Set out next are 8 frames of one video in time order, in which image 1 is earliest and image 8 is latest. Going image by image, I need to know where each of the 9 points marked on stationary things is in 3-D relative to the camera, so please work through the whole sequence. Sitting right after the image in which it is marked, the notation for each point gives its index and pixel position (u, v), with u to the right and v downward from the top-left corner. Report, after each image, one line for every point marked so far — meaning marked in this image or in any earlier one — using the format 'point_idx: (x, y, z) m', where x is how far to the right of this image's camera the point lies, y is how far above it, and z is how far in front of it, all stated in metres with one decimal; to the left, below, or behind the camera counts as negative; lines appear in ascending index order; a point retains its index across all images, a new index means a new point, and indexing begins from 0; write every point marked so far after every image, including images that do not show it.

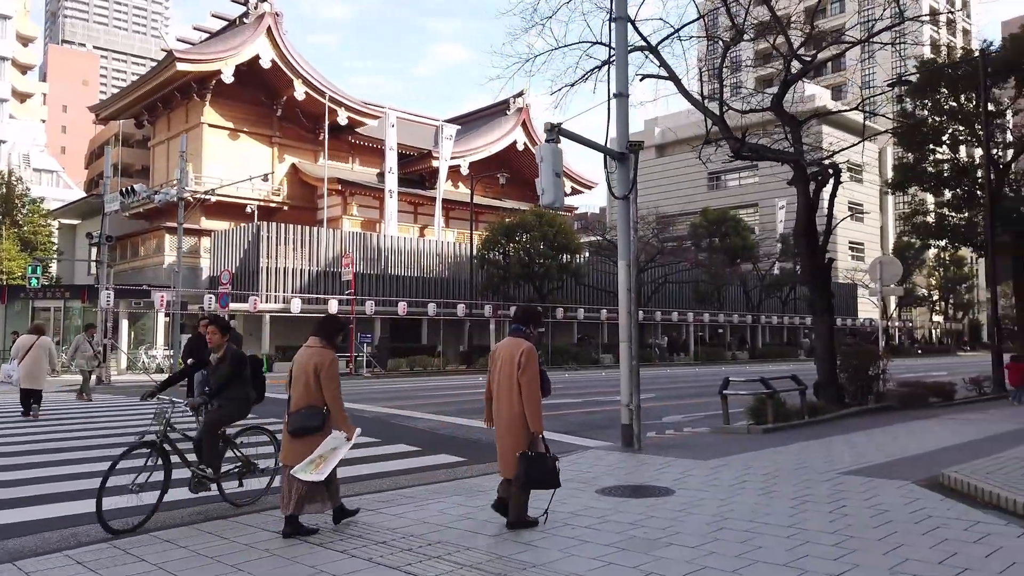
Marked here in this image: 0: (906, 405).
0: (+8.4, -2.5, +15.9) m
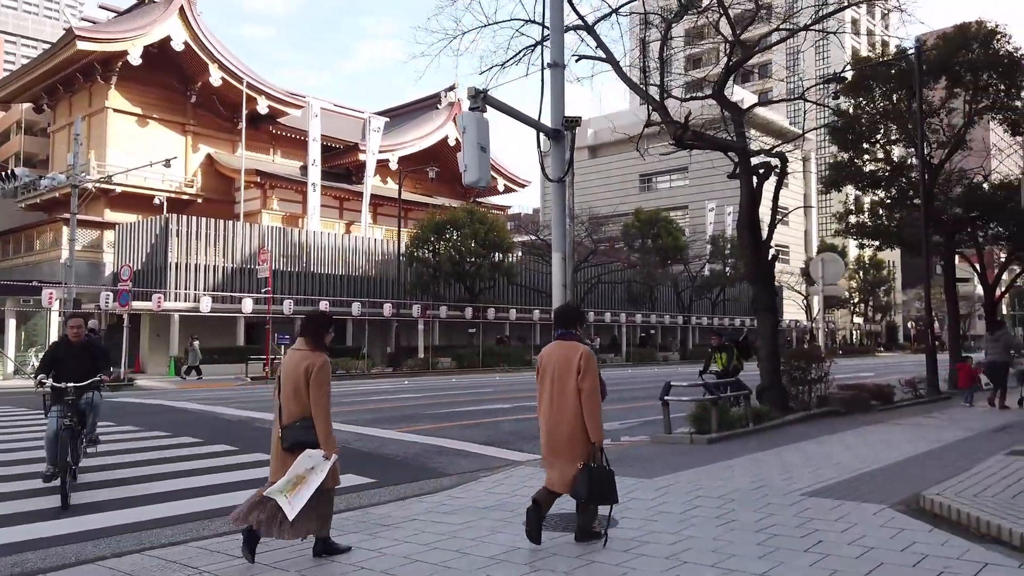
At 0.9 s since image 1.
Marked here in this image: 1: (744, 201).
0: (+6.8, -2.5, +15.2) m
1: (+4.4, +1.7, +14.2) m
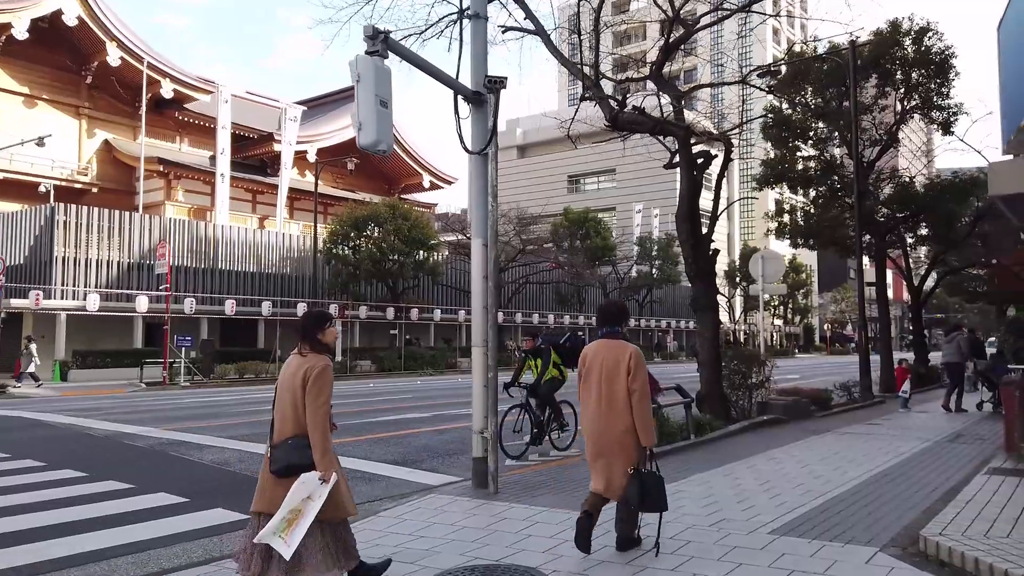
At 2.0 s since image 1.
0: (+5.3, -2.4, +14.3) m
1: (+3.0, +1.7, +13.0) m
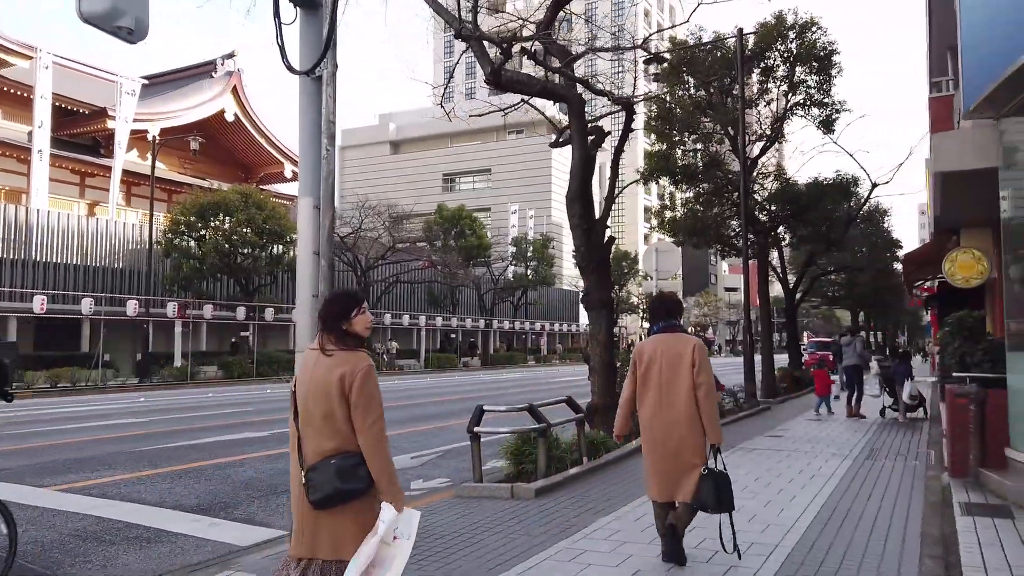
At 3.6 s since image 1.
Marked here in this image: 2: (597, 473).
0: (+3.0, -2.4, +12.7) m
1: (+0.9, +1.8, +11.0) m
2: (+1.0, -2.2, +9.0) m
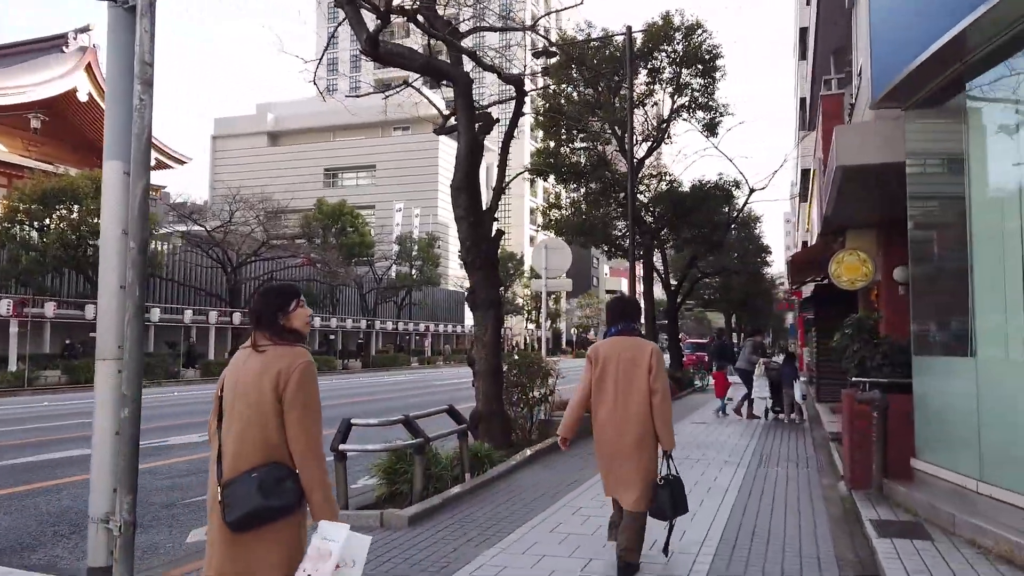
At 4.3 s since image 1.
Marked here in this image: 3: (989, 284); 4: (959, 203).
0: (+1.0, -2.4, +12.0) m
1: (-0.7, +1.8, +10.1) m
2: (-0.3, -2.2, +8.1) m
3: (+3.8, 0.0, +5.9) m
4: (+3.9, +0.7, +6.4) m
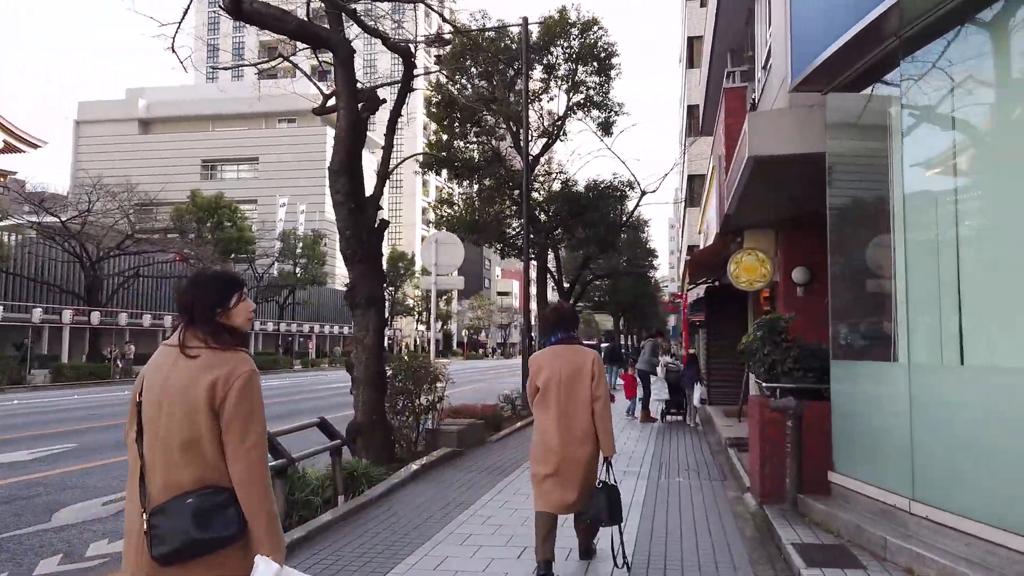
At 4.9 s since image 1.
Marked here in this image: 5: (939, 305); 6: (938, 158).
0: (-0.7, -2.3, +11.1) m
1: (-2.1, +1.9, +8.9) m
2: (-1.5, -2.1, +7.0) m
3: (+2.9, 0.0, +5.5) m
4: (+3.0, +0.7, +6.0) m
5: (+2.9, -0.1, +5.0) m
6: (+3.0, +0.9, +5.3) m
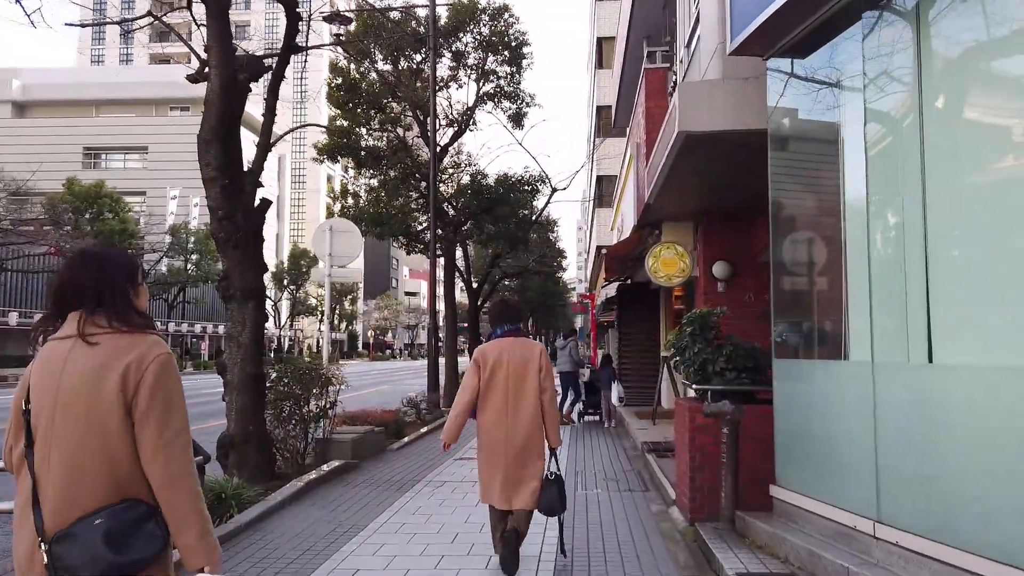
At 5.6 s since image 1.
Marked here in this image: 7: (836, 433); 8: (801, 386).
0: (-2.0, -2.2, +10.0) m
1: (-3.1, +2.0, +7.7) m
2: (-2.3, -2.0, +5.8) m
3: (+2.3, +0.1, +4.9) m
4: (+2.3, +0.8, +5.3) m
5: (+2.3, 0.0, +4.4) m
6: (+2.3, +0.9, +4.6) m
7: (+2.1, -0.9, +4.8) m
8: (+2.0, -0.7, +5.3) m
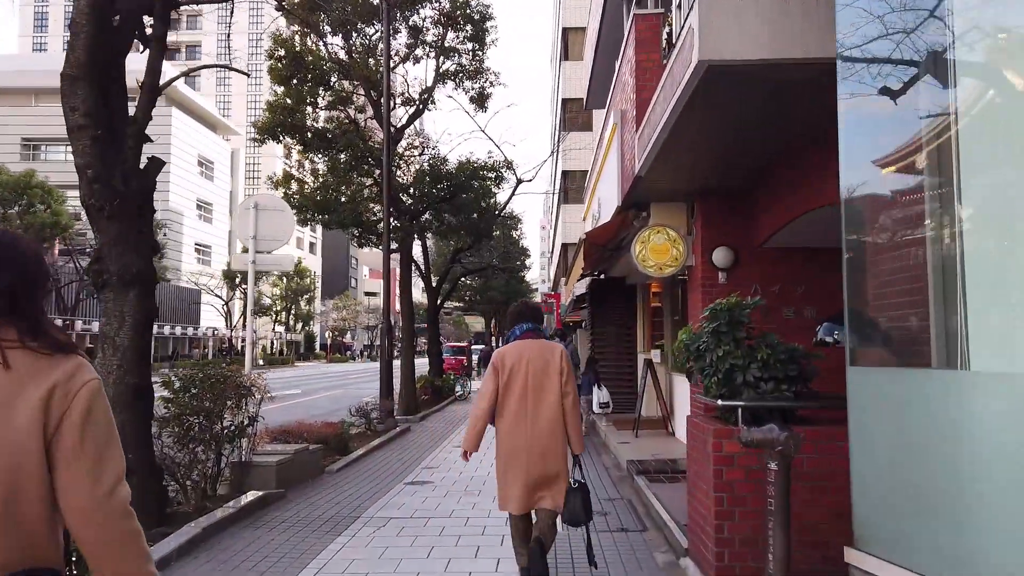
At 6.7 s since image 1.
0: (-2.4, -2.1, +8.2) m
1: (-3.4, +2.1, +5.9) m
2: (-2.5, -1.9, +4.1) m
3: (+2.1, +0.2, +3.3) m
4: (+2.1, +0.9, +3.8) m
5: (+2.2, +0.1, +2.9) m
6: (+2.2, +1.1, +3.1) m
7: (+1.9, -0.8, +3.3) m
8: (+1.9, -0.6, +3.8) m
